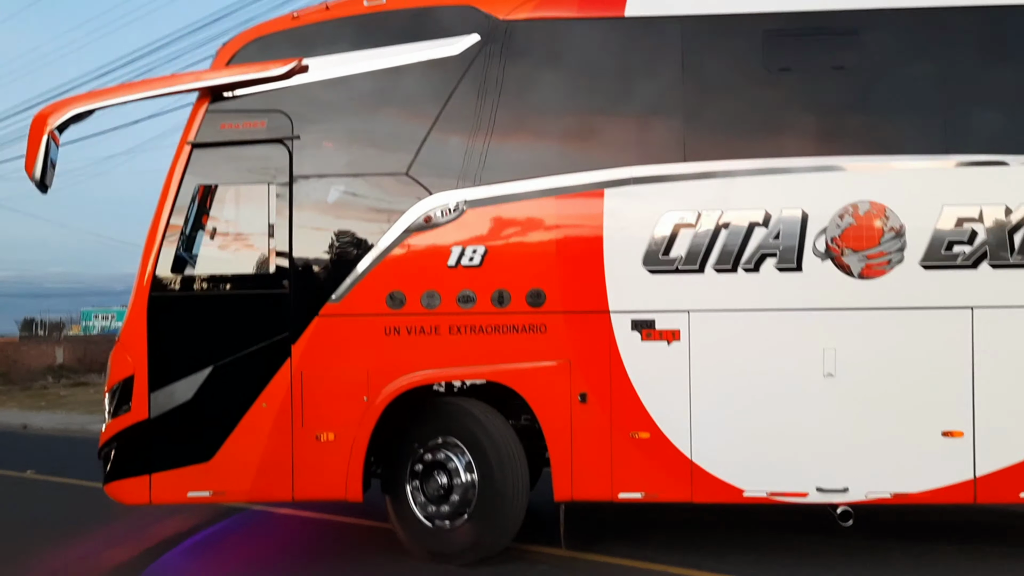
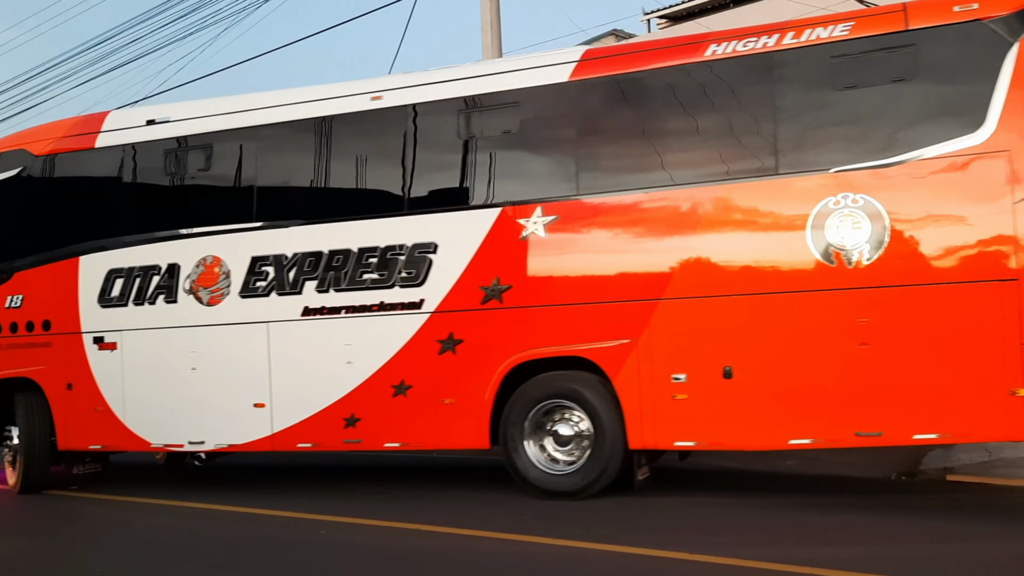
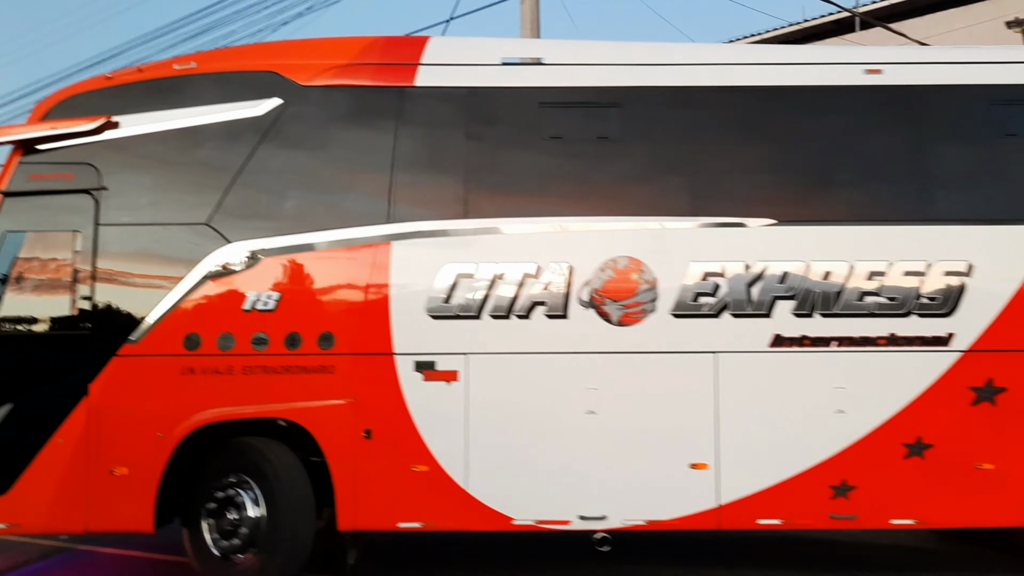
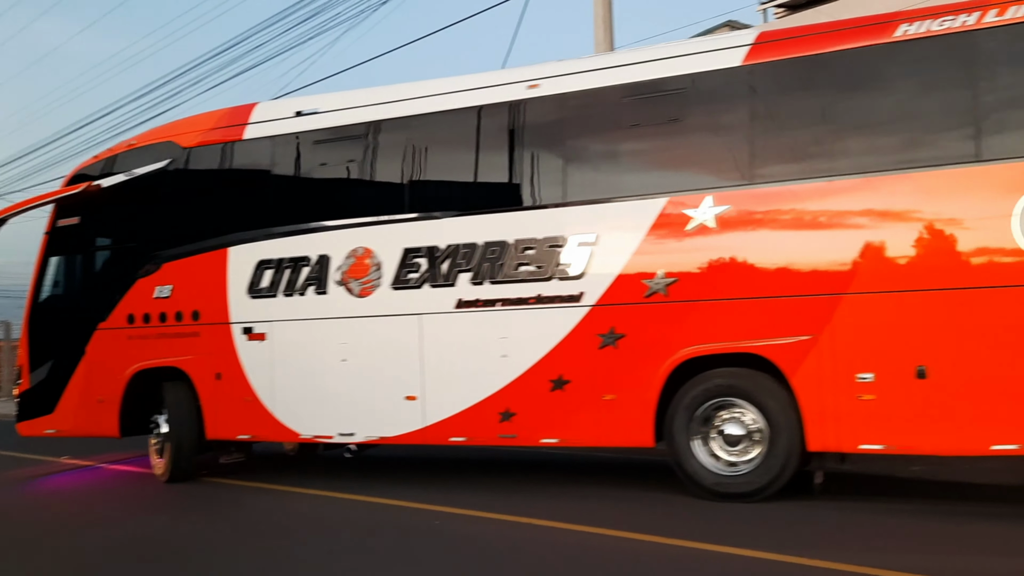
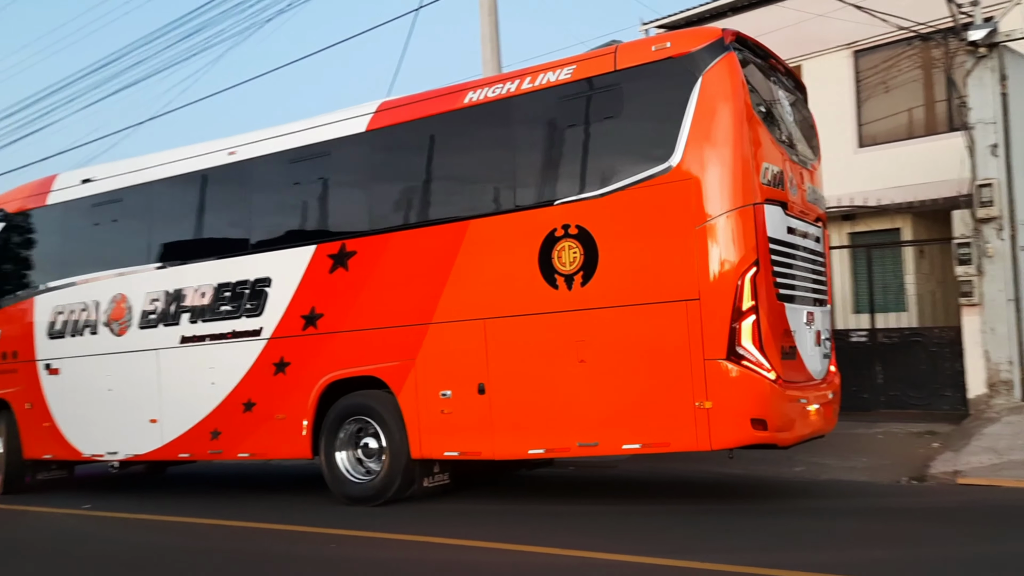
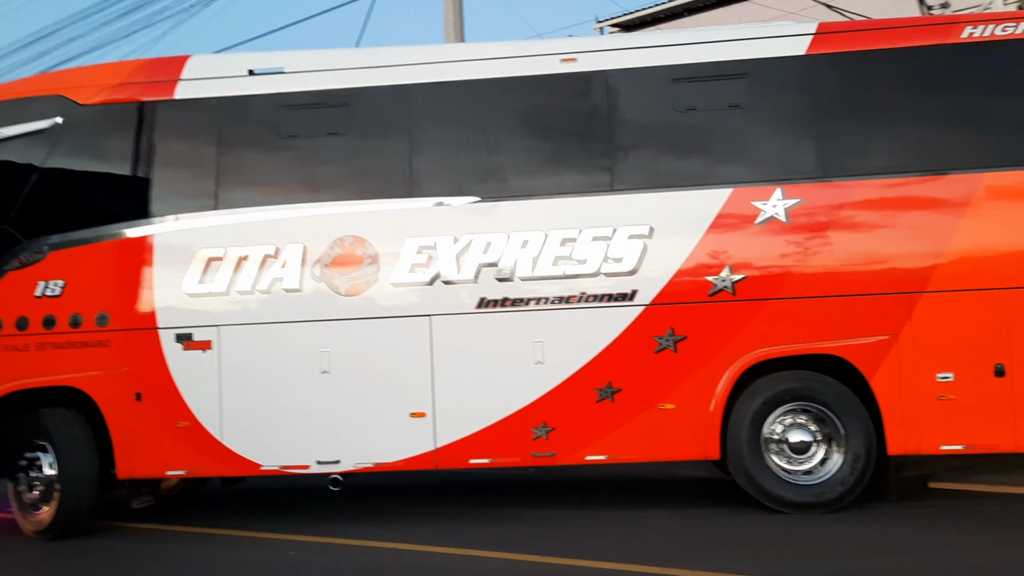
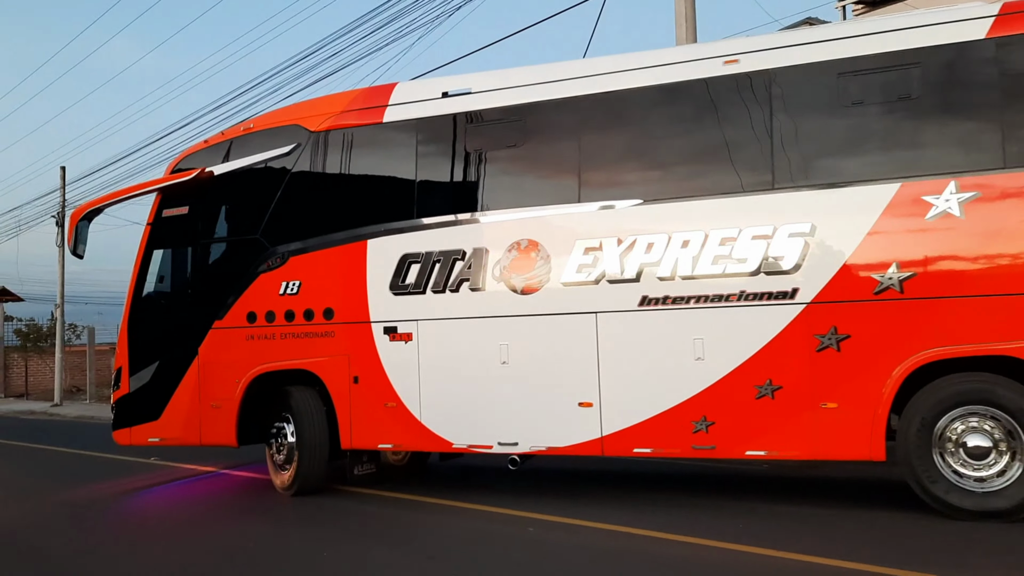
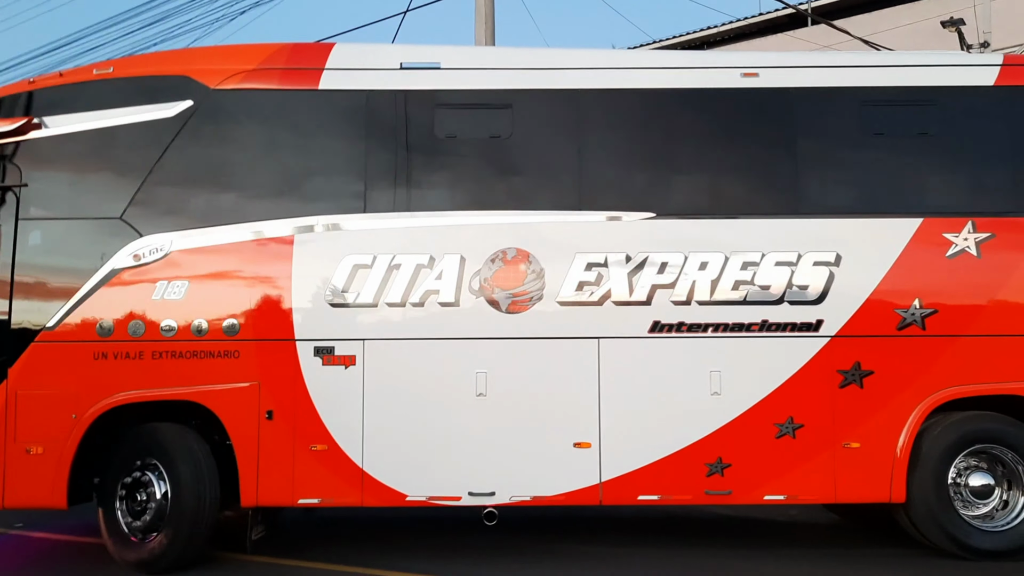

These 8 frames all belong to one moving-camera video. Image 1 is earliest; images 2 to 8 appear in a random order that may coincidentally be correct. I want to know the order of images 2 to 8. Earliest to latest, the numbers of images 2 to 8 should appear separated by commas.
3, 8, 6, 7, 4, 2, 5
